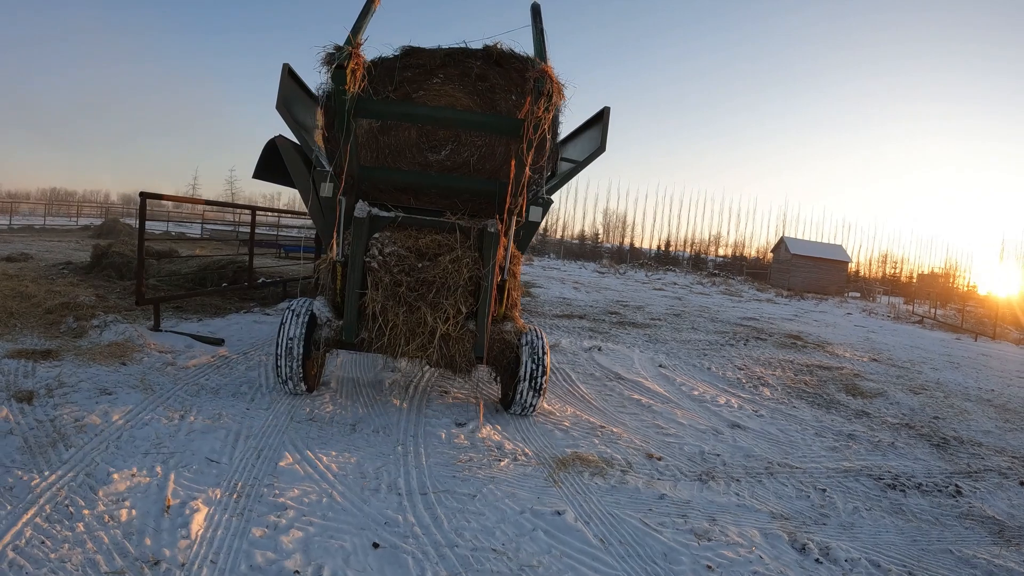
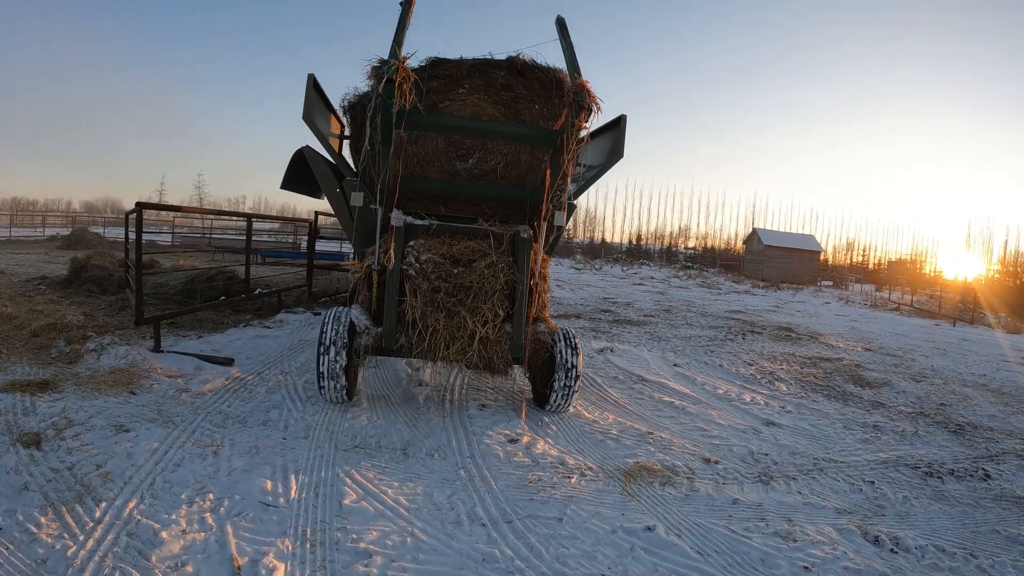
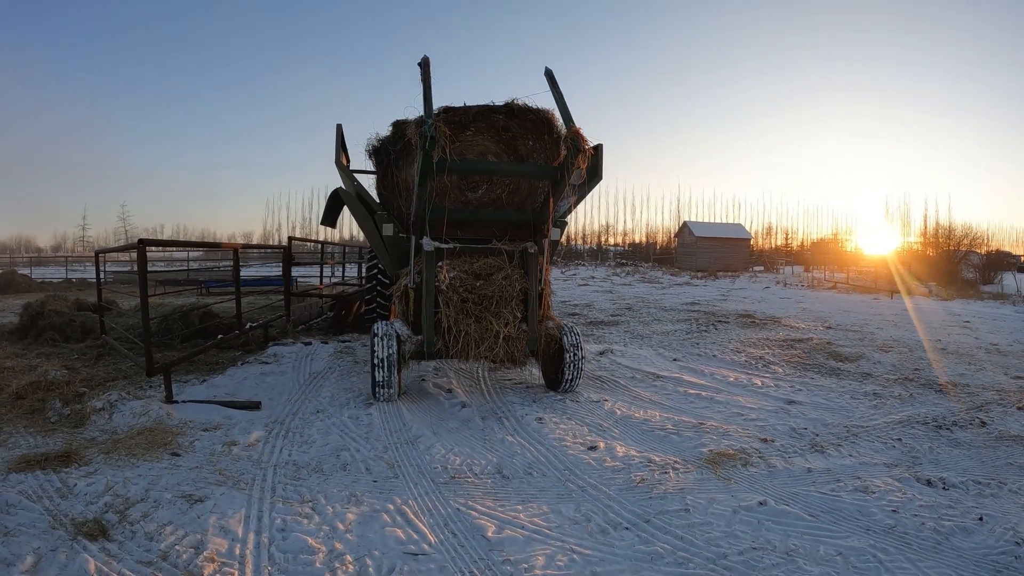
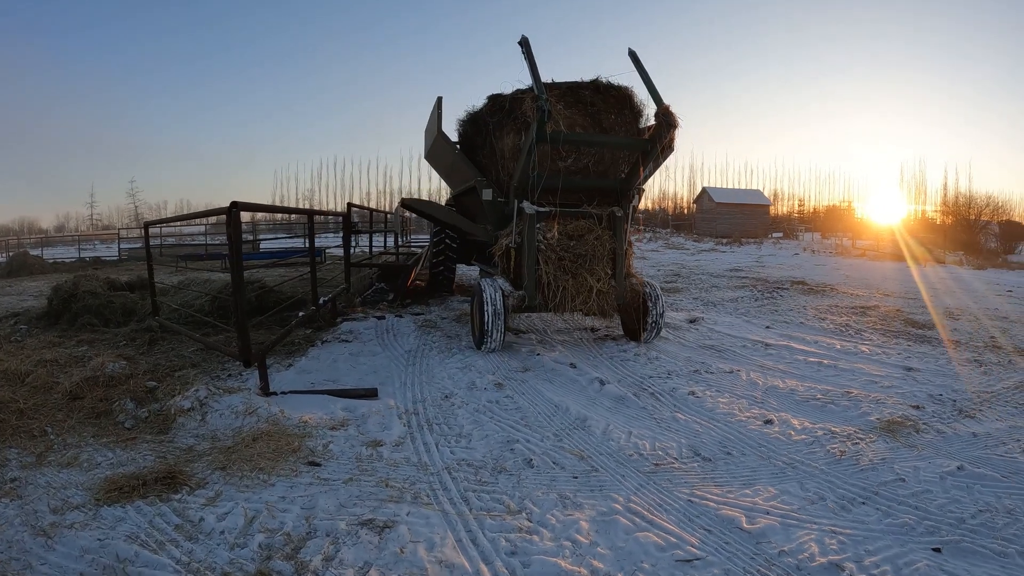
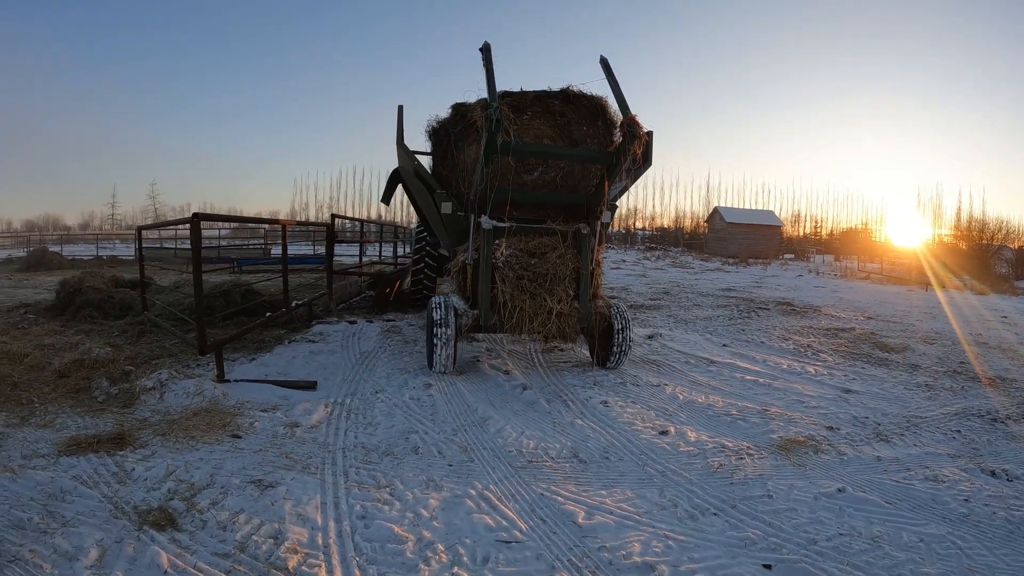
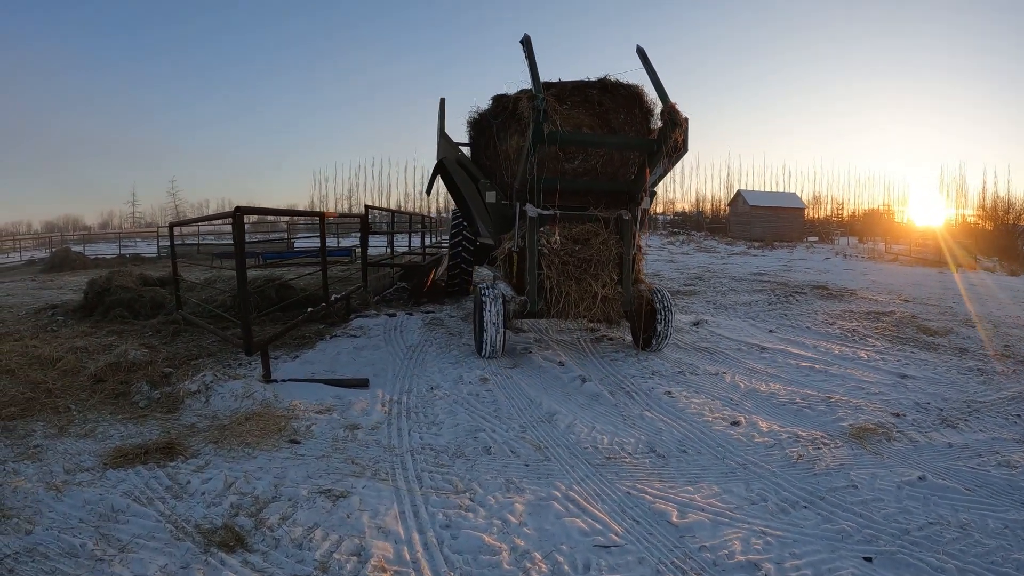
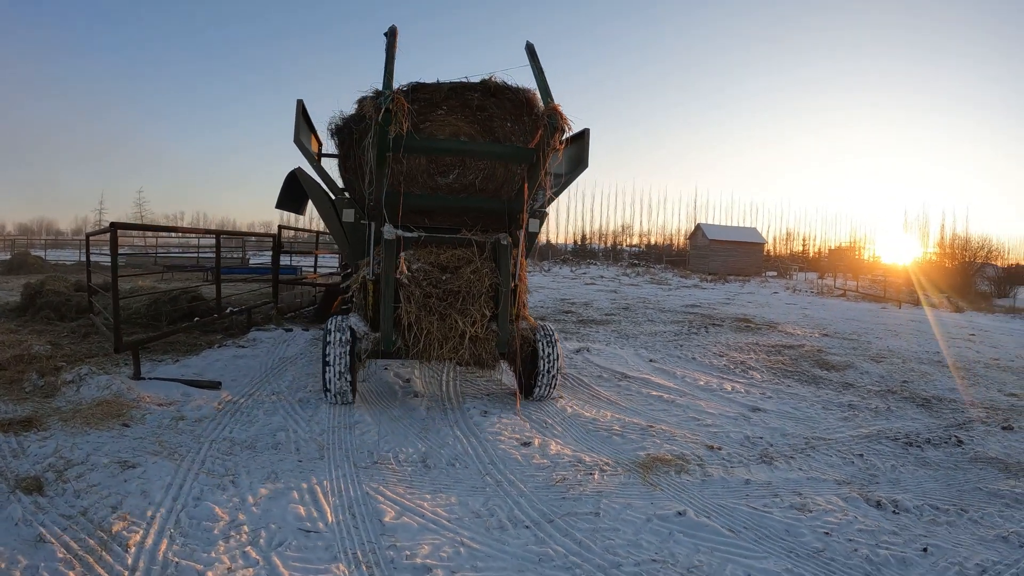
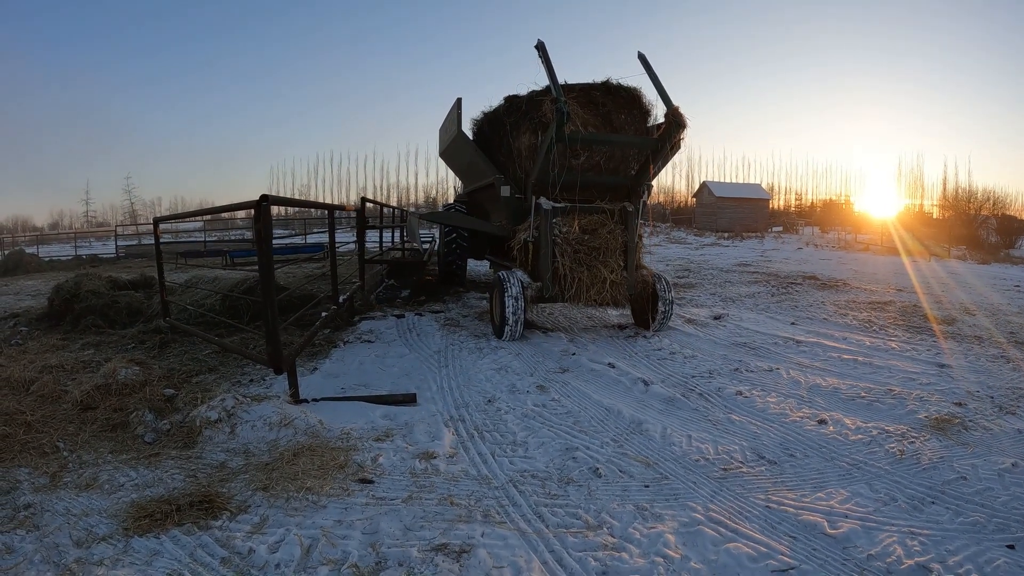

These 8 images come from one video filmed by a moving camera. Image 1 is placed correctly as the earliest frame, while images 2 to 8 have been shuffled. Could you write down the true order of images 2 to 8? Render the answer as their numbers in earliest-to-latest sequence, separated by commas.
2, 7, 3, 5, 6, 4, 8
